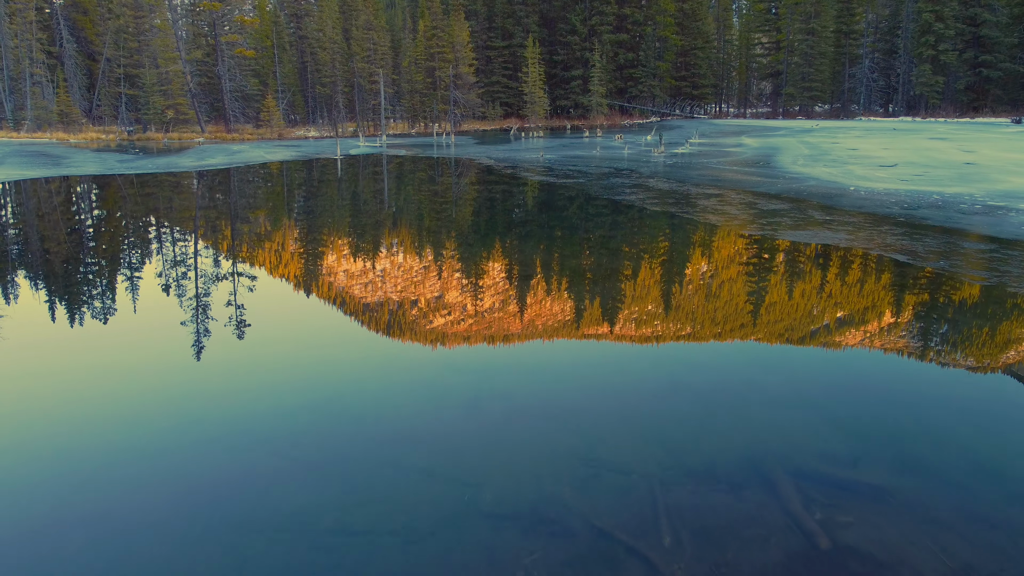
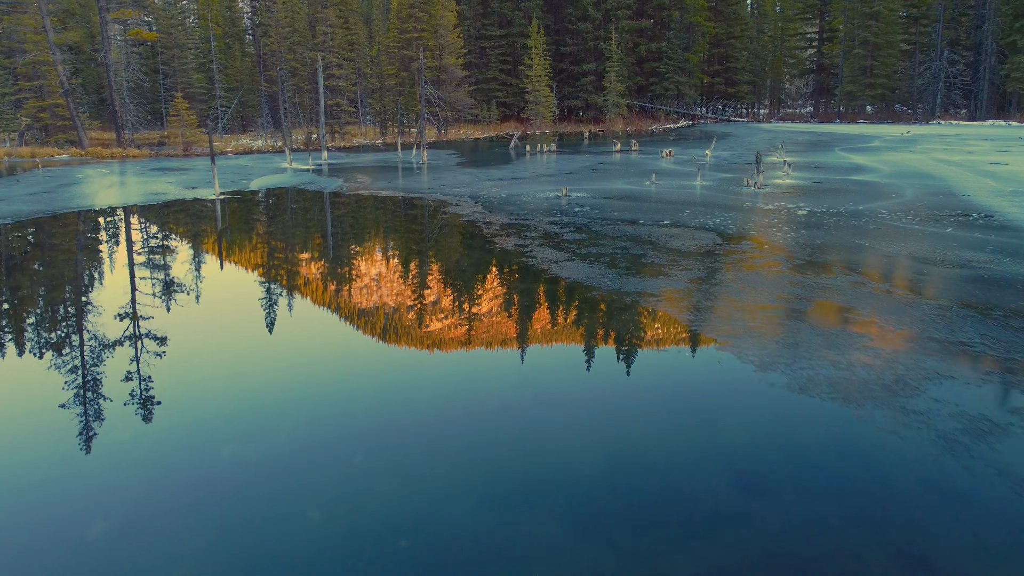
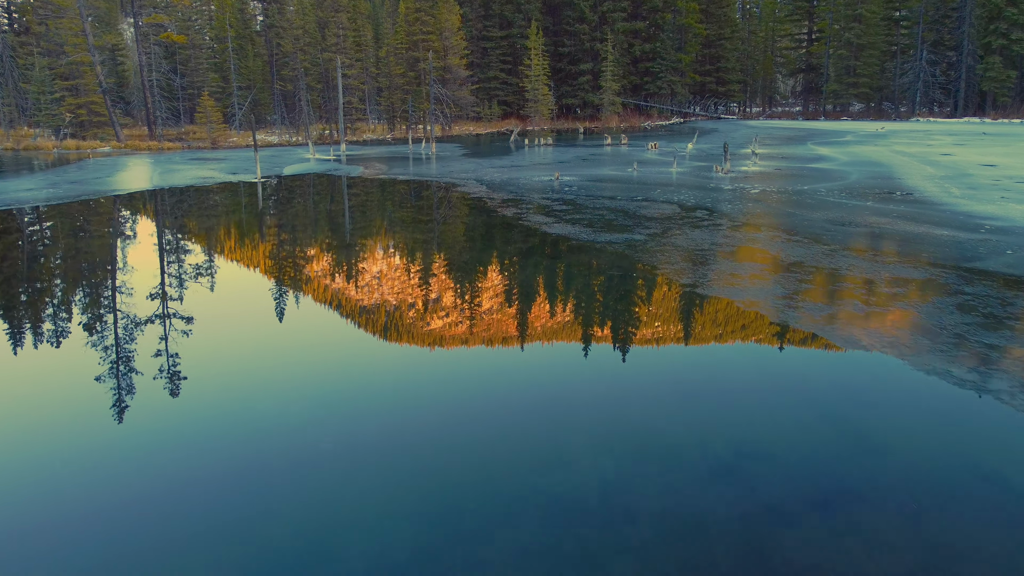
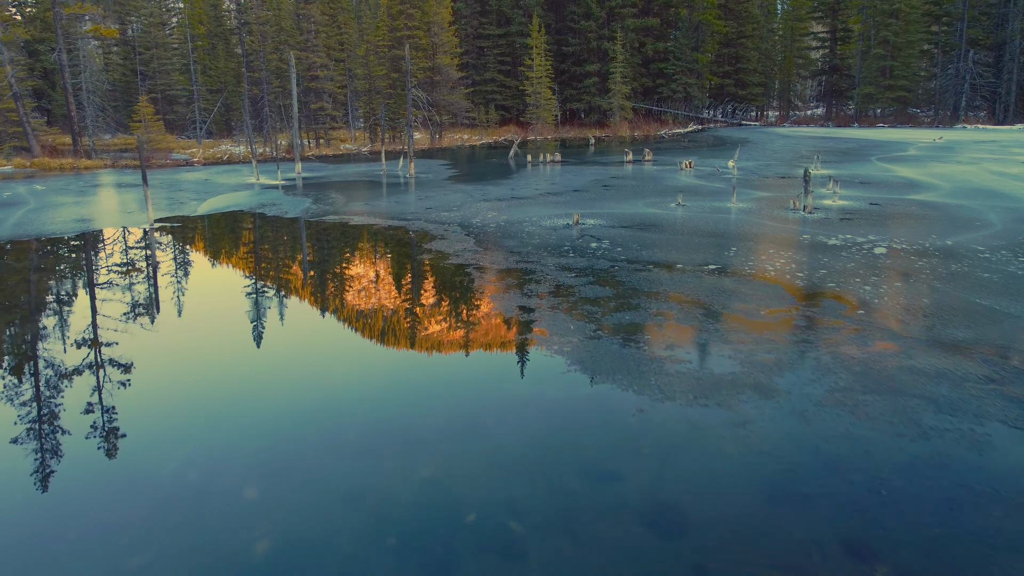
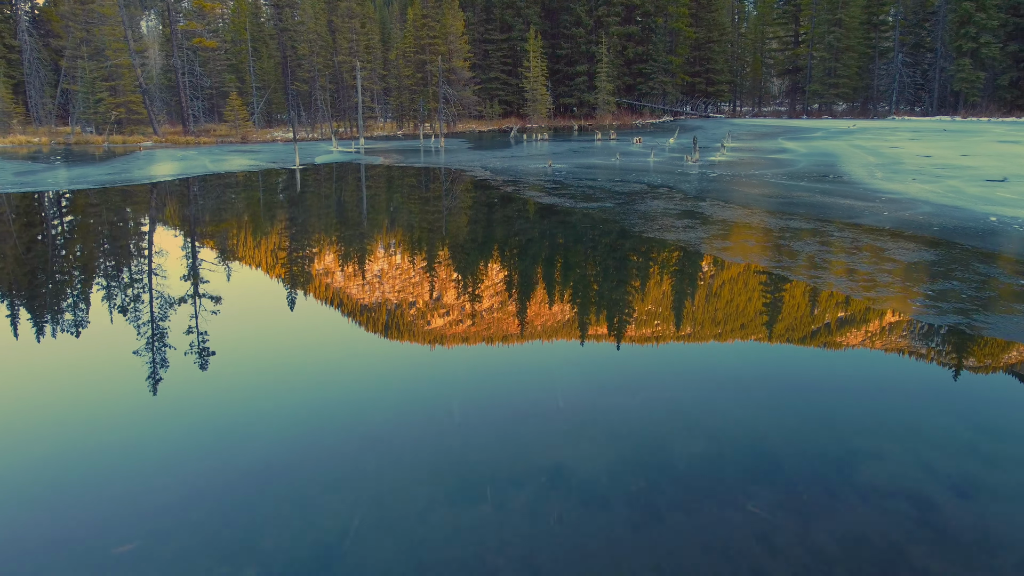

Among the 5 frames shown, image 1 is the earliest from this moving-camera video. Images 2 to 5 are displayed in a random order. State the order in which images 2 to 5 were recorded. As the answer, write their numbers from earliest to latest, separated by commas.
5, 3, 2, 4
